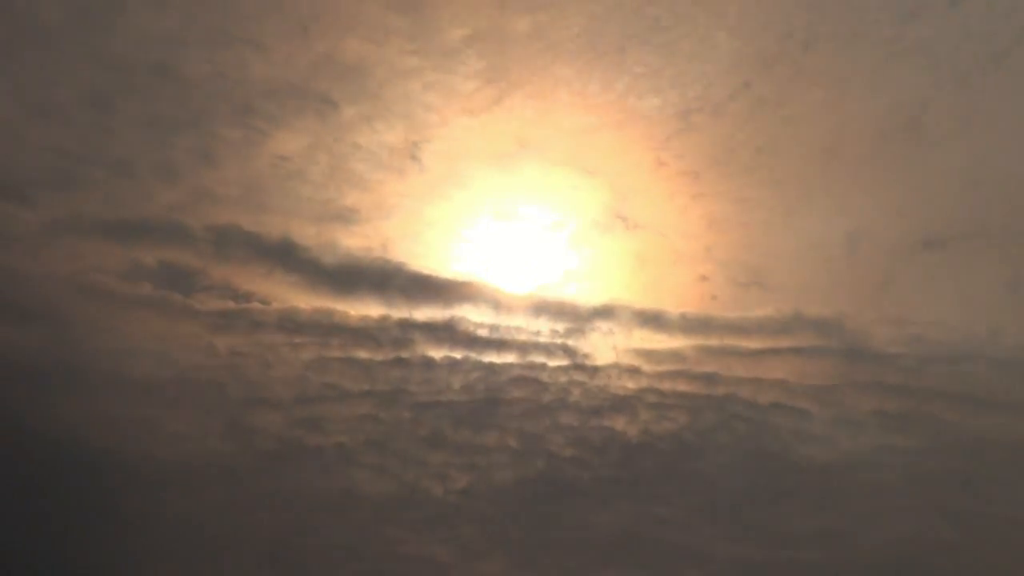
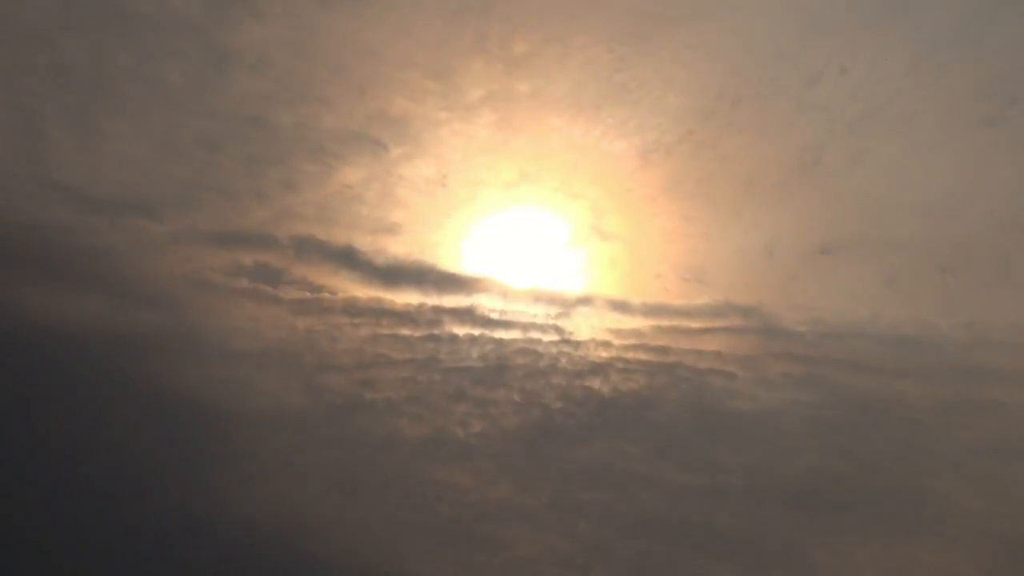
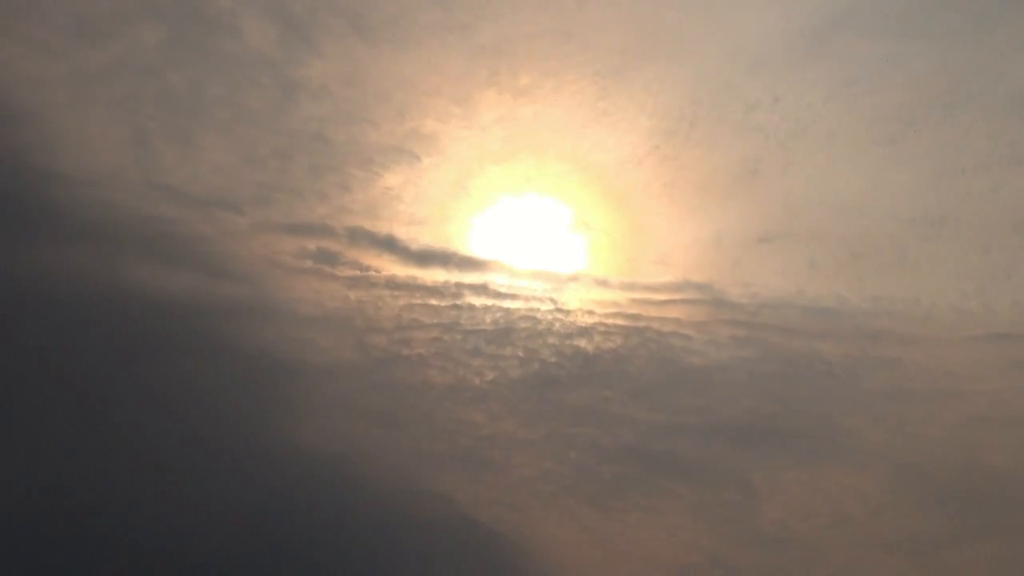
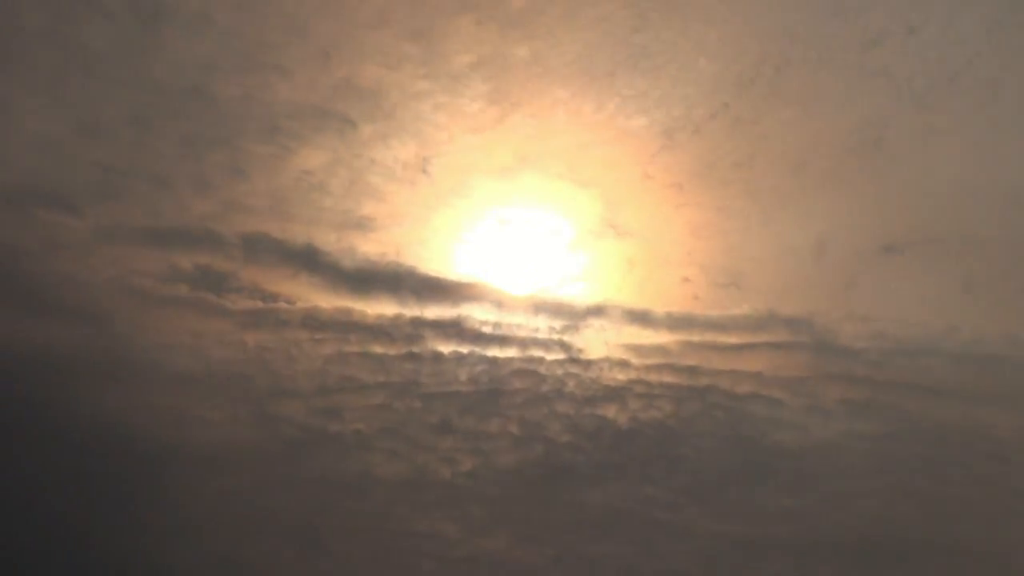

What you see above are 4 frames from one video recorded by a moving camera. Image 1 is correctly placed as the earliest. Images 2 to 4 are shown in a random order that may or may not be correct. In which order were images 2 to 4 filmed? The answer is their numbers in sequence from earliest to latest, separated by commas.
4, 2, 3
